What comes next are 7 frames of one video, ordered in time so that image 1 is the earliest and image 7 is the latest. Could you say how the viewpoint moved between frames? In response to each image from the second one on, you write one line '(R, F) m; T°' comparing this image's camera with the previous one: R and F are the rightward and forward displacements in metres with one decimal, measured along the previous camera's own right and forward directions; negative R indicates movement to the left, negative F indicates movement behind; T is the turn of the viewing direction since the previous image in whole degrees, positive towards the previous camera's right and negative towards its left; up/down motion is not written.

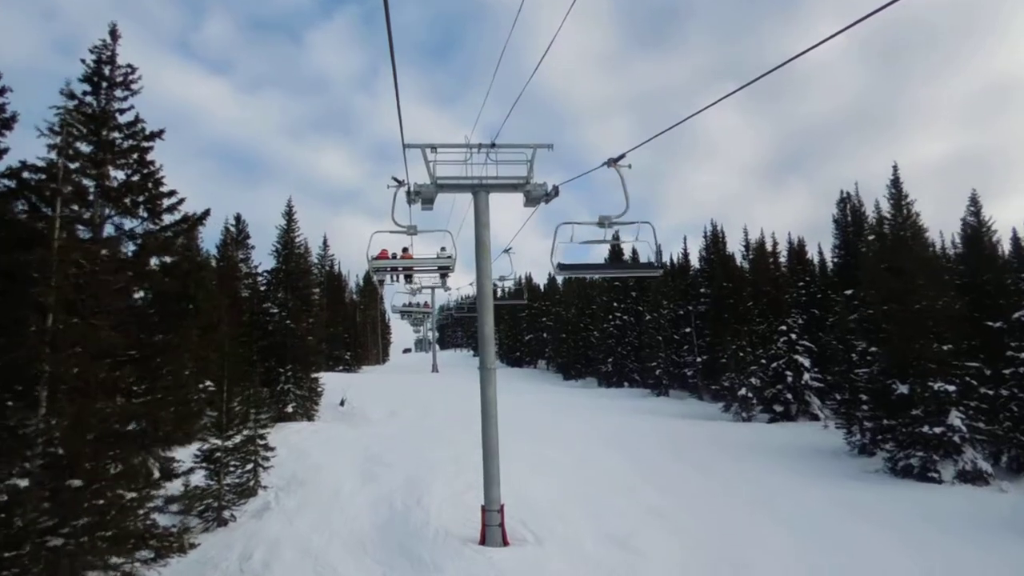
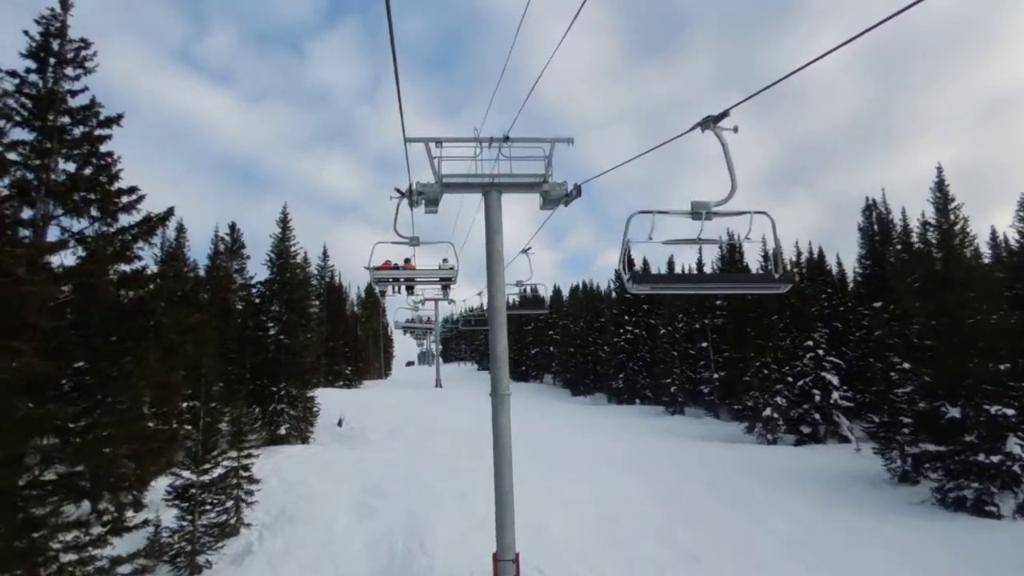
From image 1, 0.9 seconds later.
(-0.2, +1.8) m; 0°
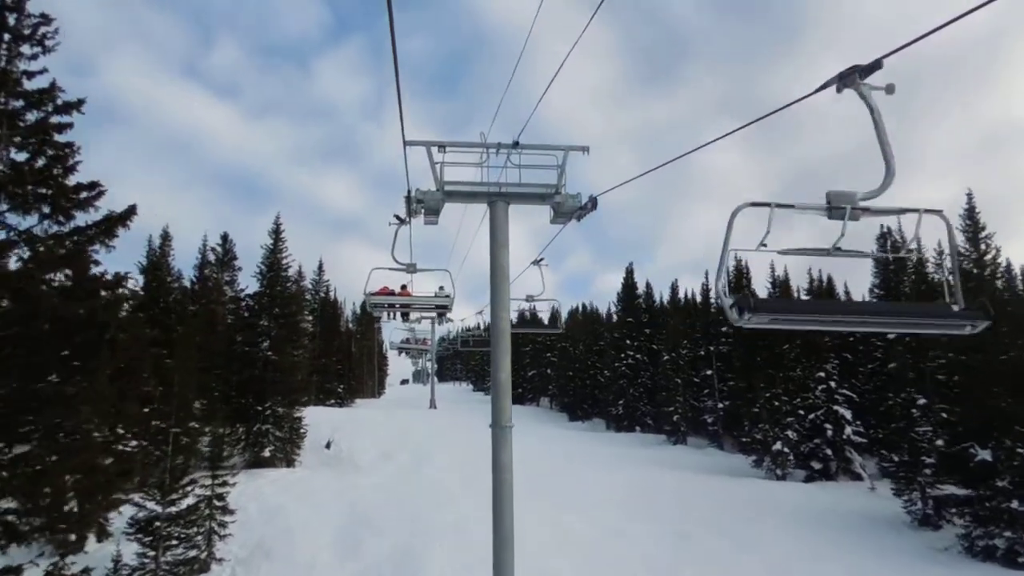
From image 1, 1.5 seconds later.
(-0.1, +1.2) m; 0°
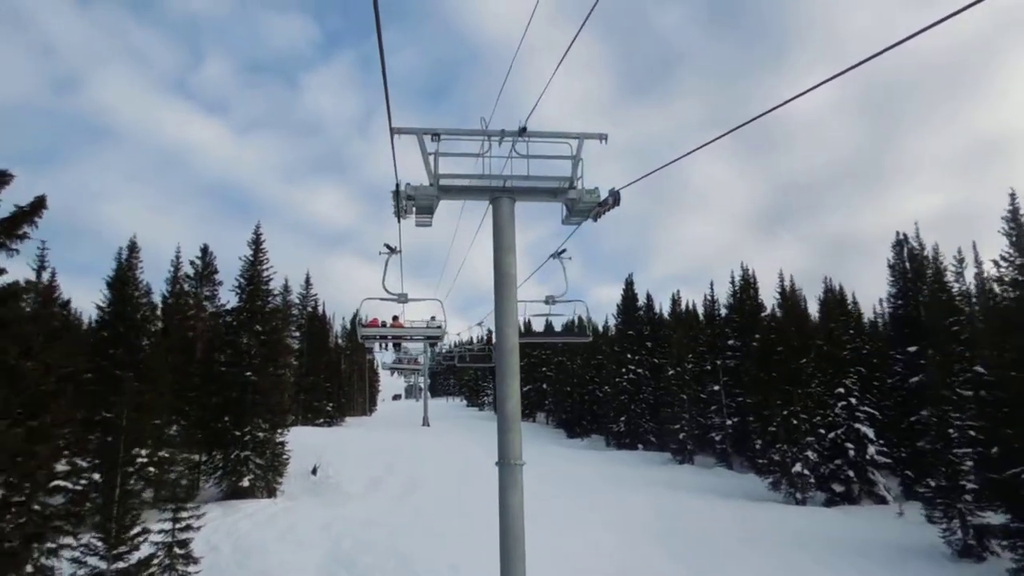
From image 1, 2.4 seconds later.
(-0.2, +1.7) m; +1°
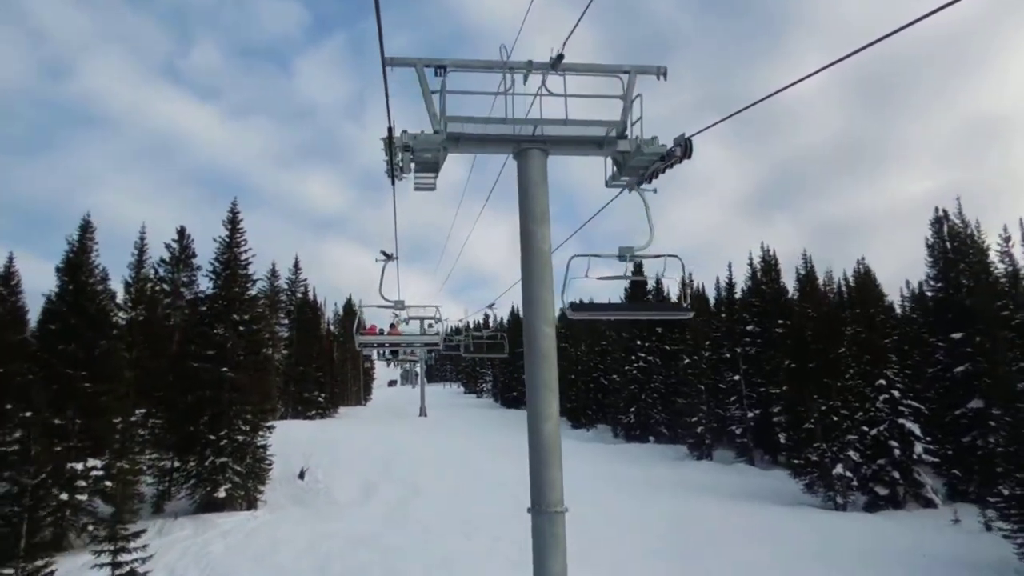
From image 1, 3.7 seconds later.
(-0.3, +2.5) m; 0°
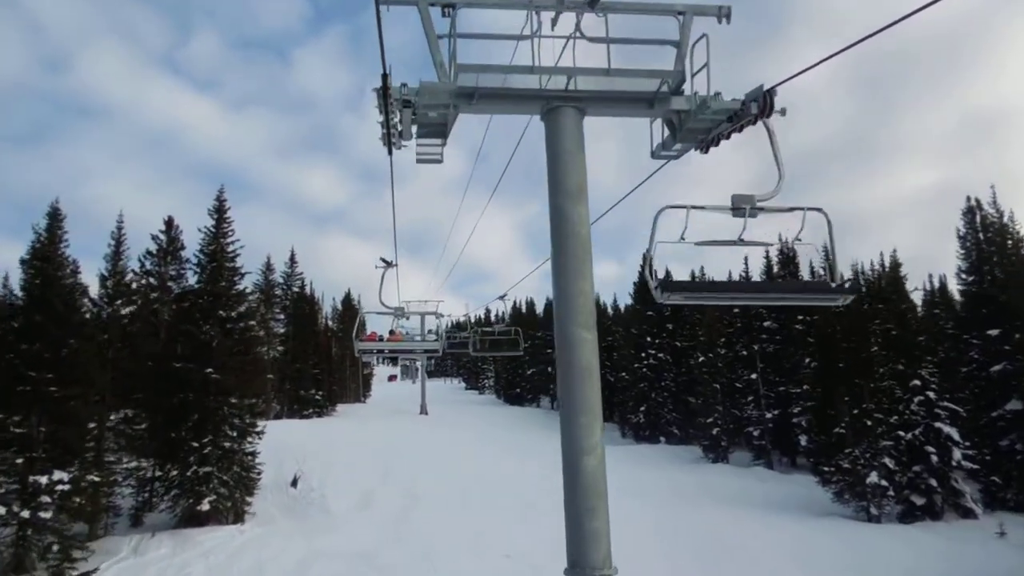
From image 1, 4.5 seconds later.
(-0.2, +1.5) m; 0°
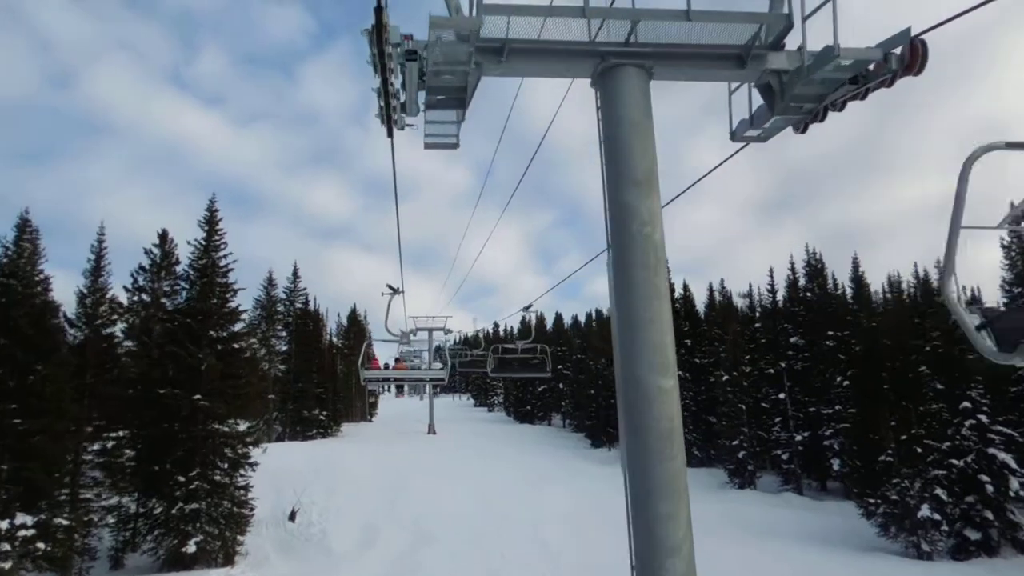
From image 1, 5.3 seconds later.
(-0.2, +1.6) m; 0°
